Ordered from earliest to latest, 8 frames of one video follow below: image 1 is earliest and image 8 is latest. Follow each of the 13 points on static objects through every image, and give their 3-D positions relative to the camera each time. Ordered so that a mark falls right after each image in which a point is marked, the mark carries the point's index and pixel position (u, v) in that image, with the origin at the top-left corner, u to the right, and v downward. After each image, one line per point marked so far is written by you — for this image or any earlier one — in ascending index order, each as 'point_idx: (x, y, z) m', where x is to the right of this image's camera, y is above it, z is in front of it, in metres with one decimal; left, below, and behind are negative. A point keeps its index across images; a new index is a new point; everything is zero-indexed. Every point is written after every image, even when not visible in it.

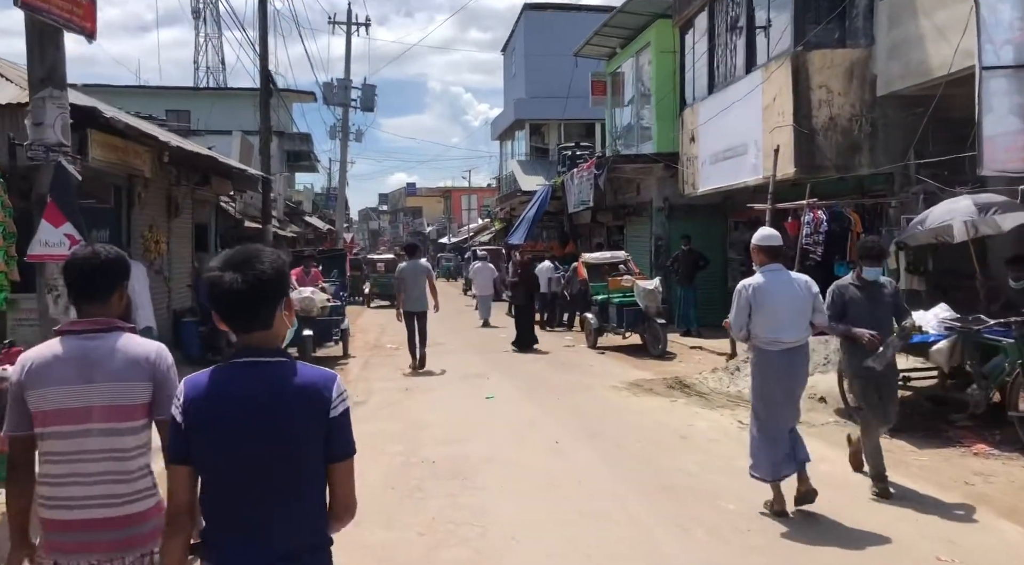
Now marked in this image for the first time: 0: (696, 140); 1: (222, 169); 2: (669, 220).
0: (+3.6, +2.8, +17.0) m
1: (-5.4, +2.1, +16.0) m
2: (+3.6, +1.4, +19.5) m
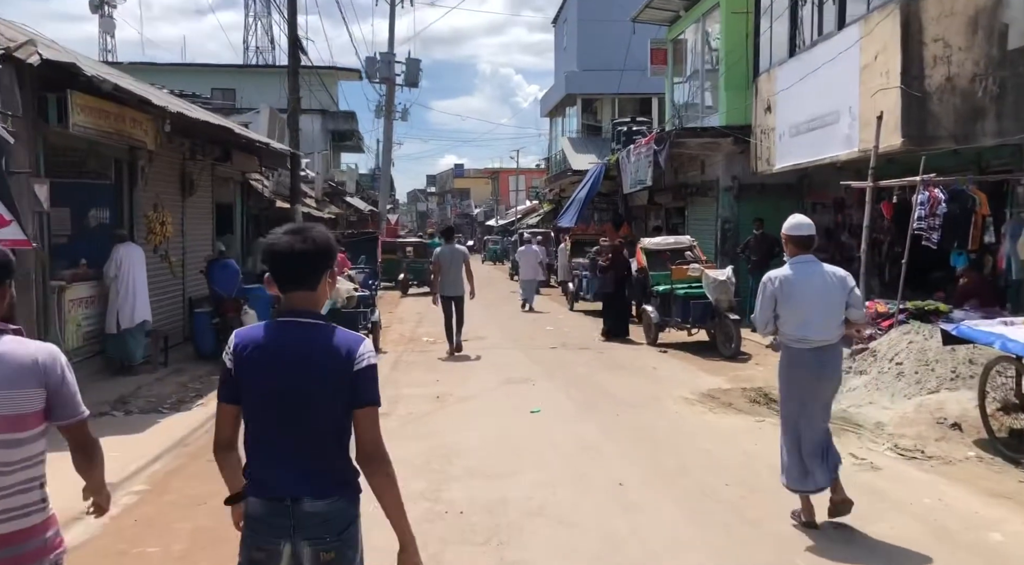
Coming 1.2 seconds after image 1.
0: (+4.5, +3.0, +15.0) m
1: (-4.5, +2.3, +14.5) m
2: (+4.6, +1.7, +17.6) m
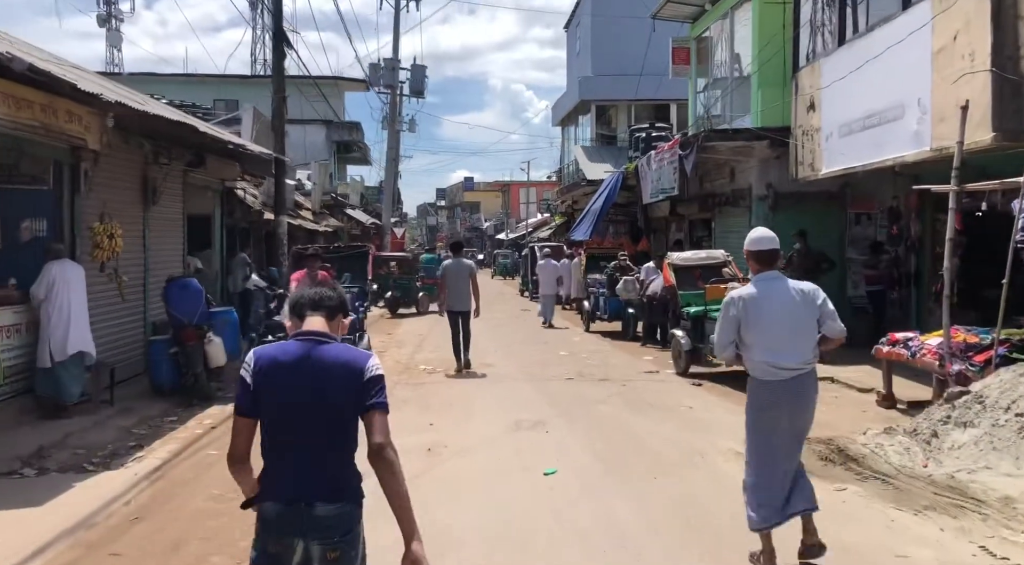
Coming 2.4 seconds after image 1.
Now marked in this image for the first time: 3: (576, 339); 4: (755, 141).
0: (+4.7, +2.7, +13.3) m
1: (-4.4, +2.0, +12.9) m
2: (+4.8, +1.3, +15.8) m
3: (+1.3, -1.1, +17.2) m
4: (+4.2, +2.5, +15.1) m
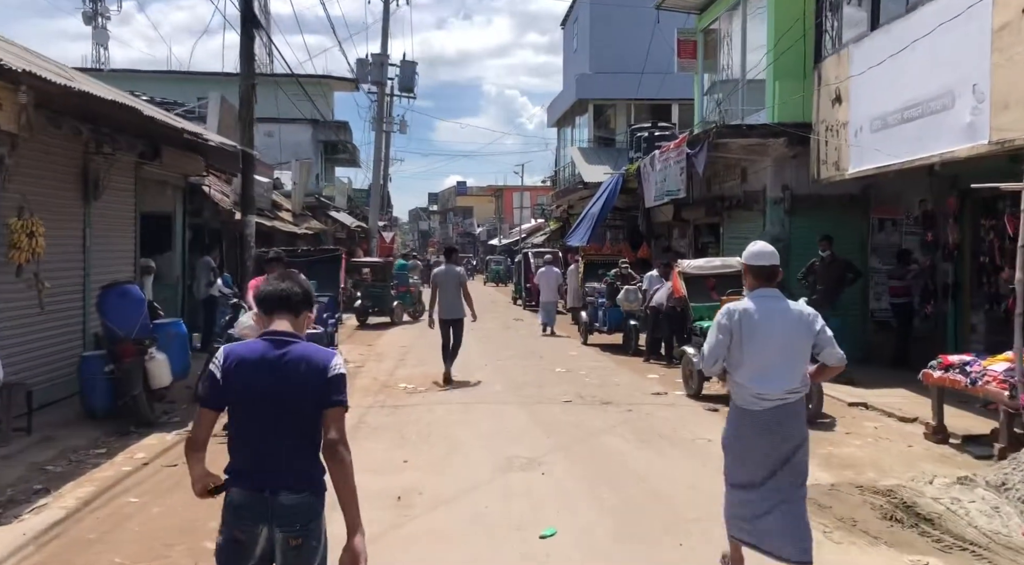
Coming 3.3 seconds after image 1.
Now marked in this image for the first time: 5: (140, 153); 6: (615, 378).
0: (+4.6, +2.5, +12.0) m
1: (-4.5, +1.9, +11.5) m
2: (+4.6, +1.1, +14.5) m
3: (+1.1, -1.3, +15.9) m
4: (+4.1, +2.3, +13.7) m
5: (-4.9, +1.7, +11.4) m
6: (+1.5, -1.4, +12.5) m
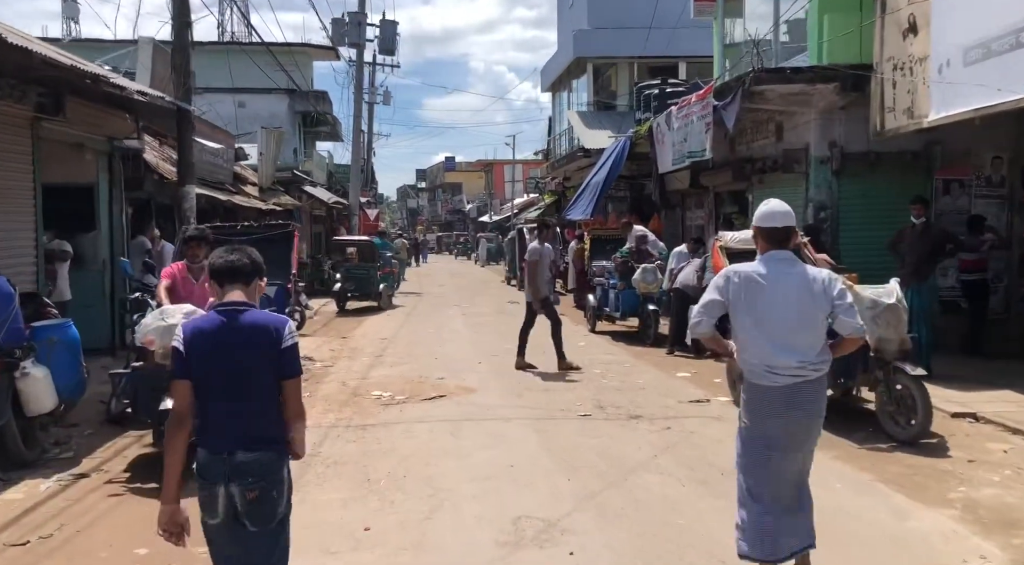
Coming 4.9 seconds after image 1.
0: (+4.5, +2.8, +9.6) m
1: (-4.5, +2.1, +9.0) m
2: (+4.6, +1.5, +12.1) m
3: (+1.1, -1.0, +13.6) m
4: (+4.0, +2.6, +11.4) m
5: (-5.0, +1.8, +9.0) m
6: (+1.5, -1.1, +10.2) m
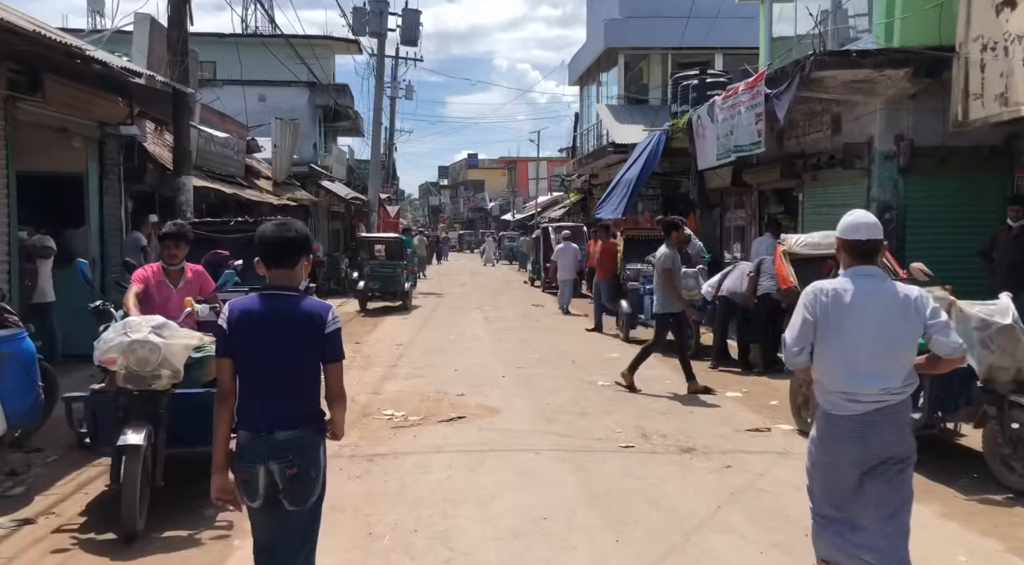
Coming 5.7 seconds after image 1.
0: (+4.8, +2.7, +8.3) m
1: (-4.2, +2.1, +8.0) m
2: (+5.0, +1.4, +10.9) m
3: (+1.5, -1.0, +12.4) m
4: (+4.4, +2.5, +10.1) m
5: (-4.6, +1.8, +8.0) m
6: (+1.8, -1.2, +9.0) m
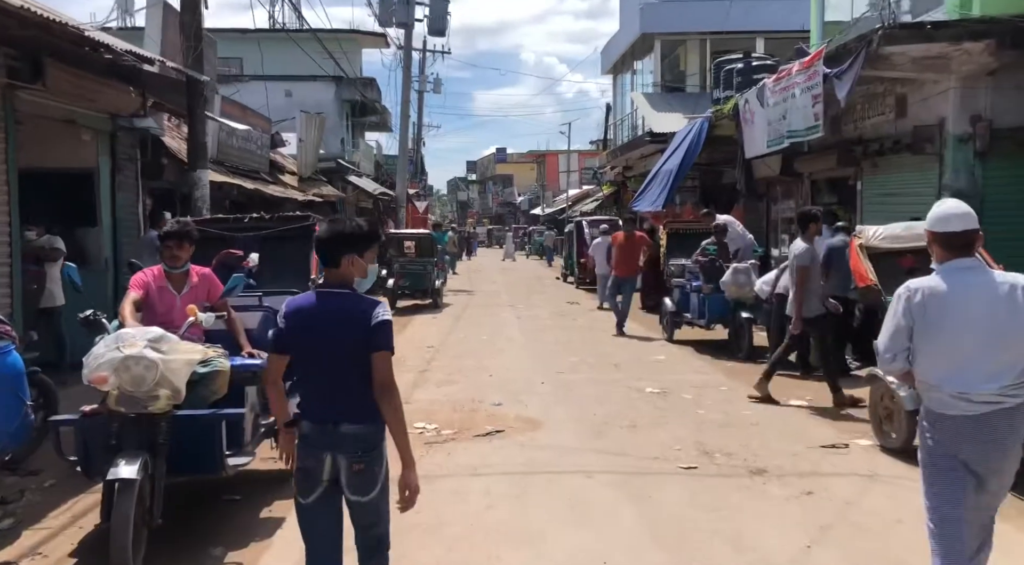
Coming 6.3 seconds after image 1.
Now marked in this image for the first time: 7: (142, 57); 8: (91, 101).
0: (+5.2, +2.7, +7.4) m
1: (-3.9, +2.0, +7.3) m
2: (+5.4, +1.4, +9.9) m
3: (+2.0, -1.0, +11.5) m
4: (+4.8, +2.6, +9.2) m
5: (-4.3, +1.8, +7.3) m
6: (+2.2, -1.2, +8.2) m
7: (-3.6, +2.2, +8.5) m
8: (-4.4, +1.9, +9.0) m
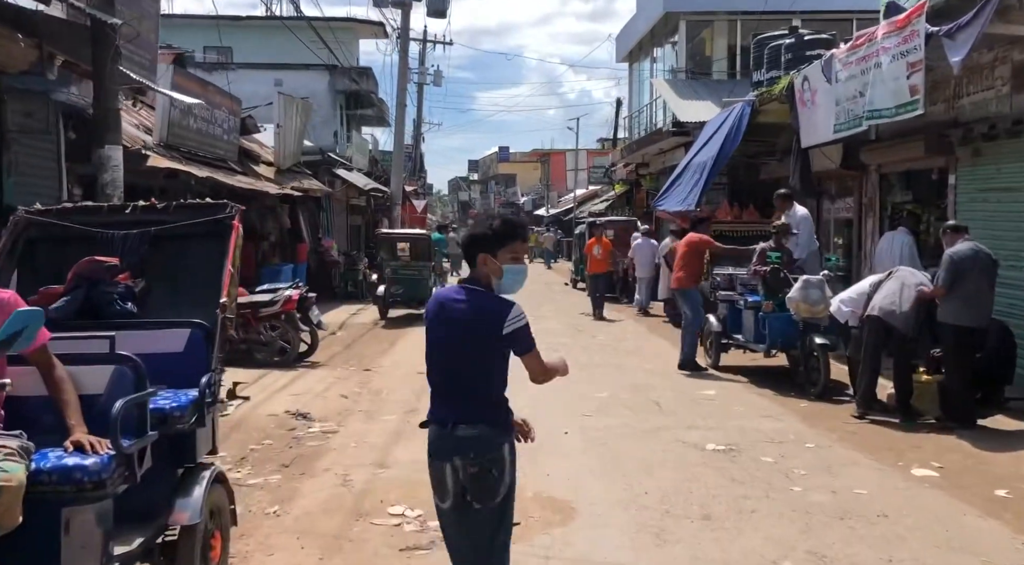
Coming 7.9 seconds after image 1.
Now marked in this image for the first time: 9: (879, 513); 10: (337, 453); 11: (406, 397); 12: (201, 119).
0: (+5.3, +2.5, +5.0) m
1: (-3.7, +1.9, +4.9) m
2: (+5.5, +1.2, +7.5) m
3: (+2.1, -1.2, +9.1) m
4: (+5.0, +2.4, +6.8) m
5: (-4.2, +1.7, +4.9) m
6: (+2.3, -1.4, +5.8) m
7: (-3.5, +2.1, +6.1) m
8: (-4.2, +1.8, +6.6) m
9: (+2.2, -1.4, +5.2) m
10: (-1.4, -1.3, +6.8) m
11: (-1.1, -1.2, +8.8) m
12: (-4.7, +2.4, +13.1) m
